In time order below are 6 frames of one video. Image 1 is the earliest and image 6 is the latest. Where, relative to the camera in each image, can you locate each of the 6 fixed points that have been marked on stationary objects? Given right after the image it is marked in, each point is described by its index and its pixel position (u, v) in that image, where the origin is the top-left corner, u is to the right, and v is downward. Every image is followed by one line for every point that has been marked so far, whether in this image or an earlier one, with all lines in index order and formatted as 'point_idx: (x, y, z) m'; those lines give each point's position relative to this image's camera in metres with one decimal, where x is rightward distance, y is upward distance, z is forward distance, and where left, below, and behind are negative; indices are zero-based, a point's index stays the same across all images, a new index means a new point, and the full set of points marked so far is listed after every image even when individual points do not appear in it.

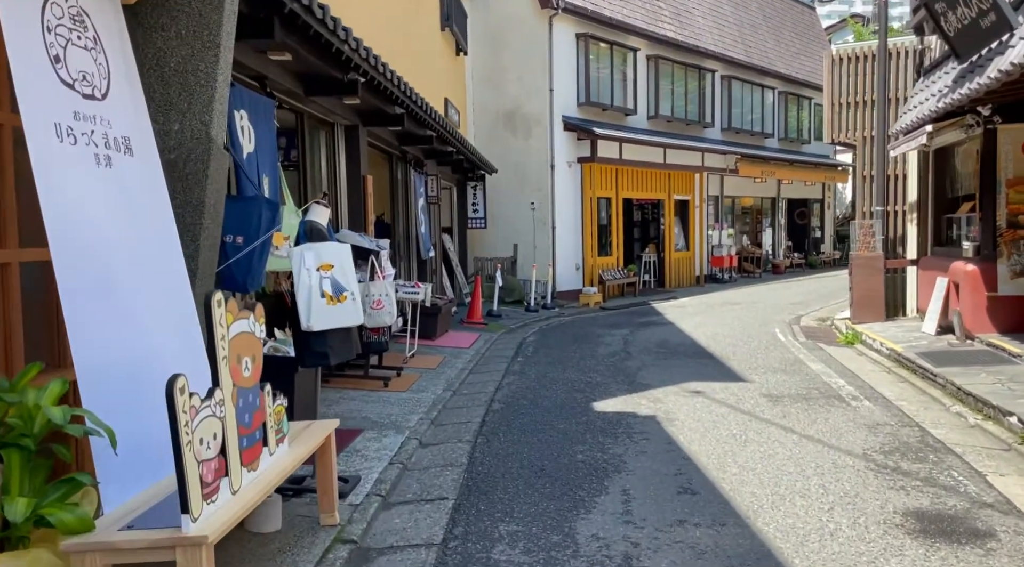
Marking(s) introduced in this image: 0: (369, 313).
0: (-1.3, -0.3, +8.2) m
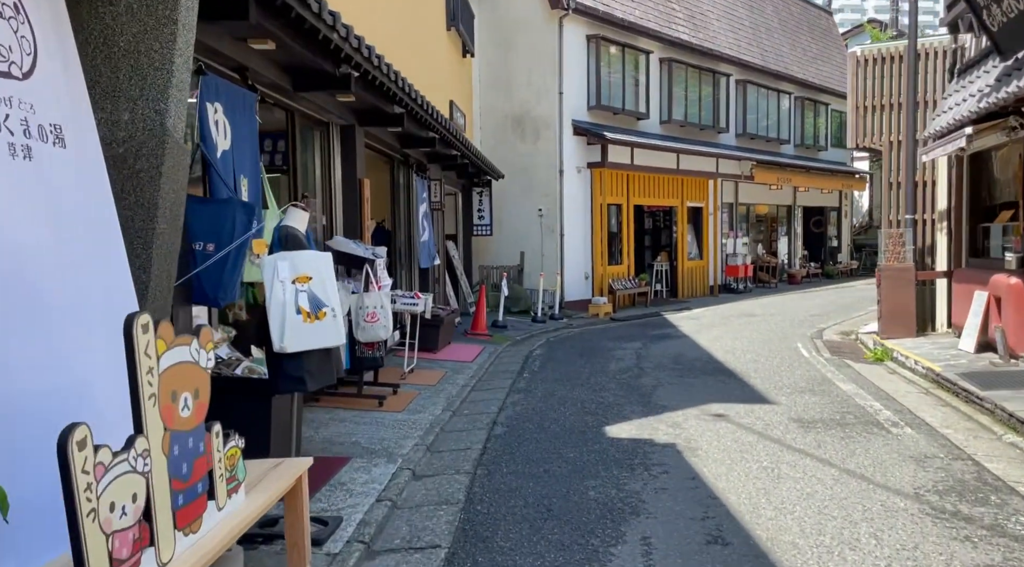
0: (-1.3, -0.4, +7.6) m
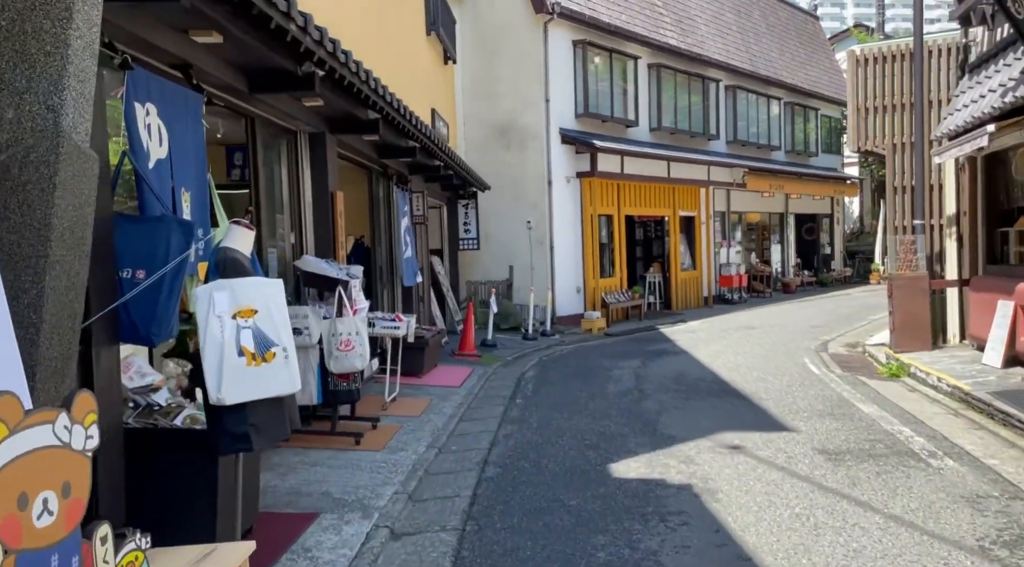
0: (-1.4, -0.6, +6.8) m
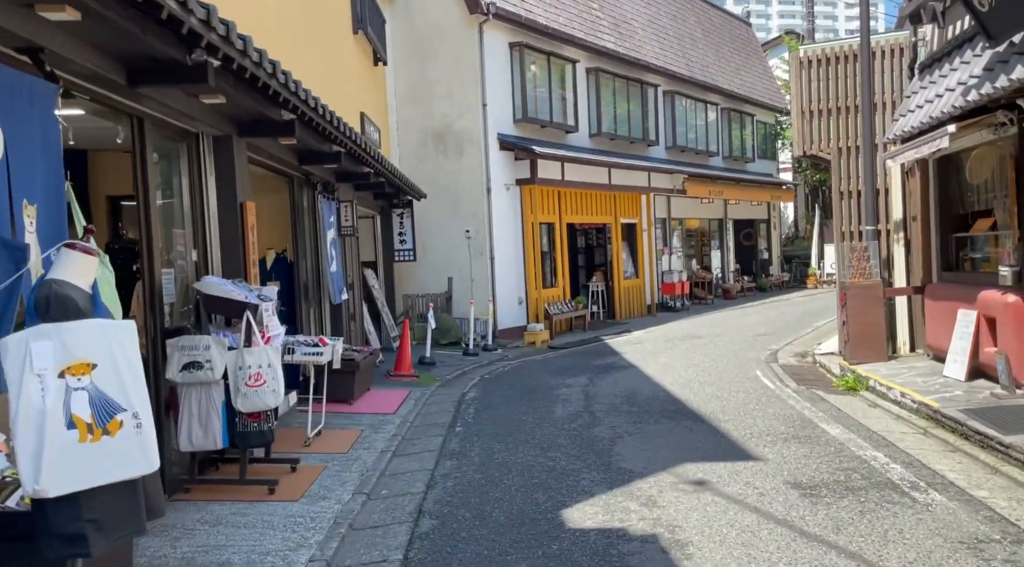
0: (-1.8, -0.7, +5.8) m
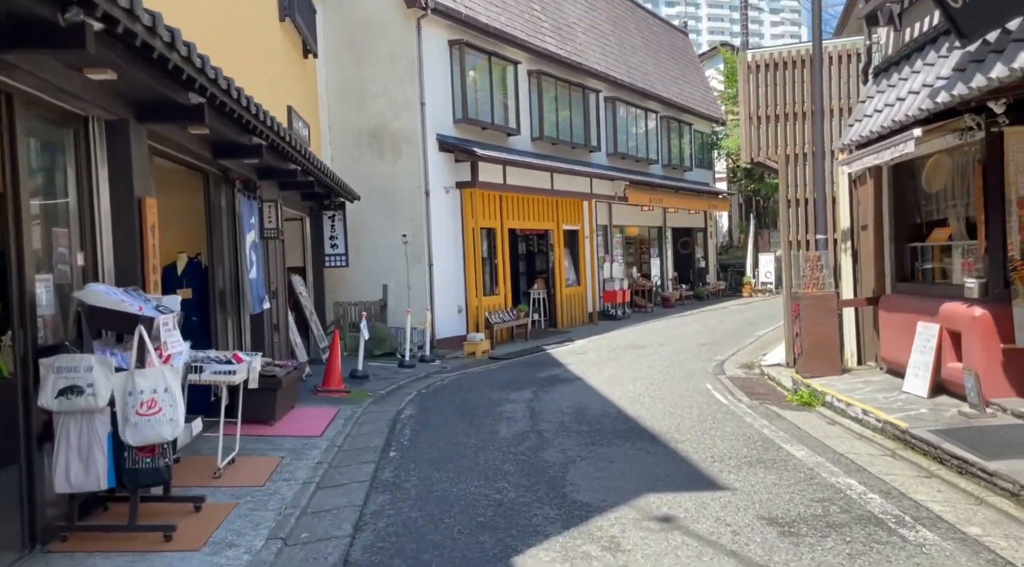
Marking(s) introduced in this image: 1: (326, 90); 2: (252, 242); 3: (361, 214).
0: (-2.1, -0.8, +4.9) m
1: (-3.6, +3.8, +17.4) m
2: (-3.0, +0.5, +10.1) m
3: (-2.9, +1.3, +17.2) m
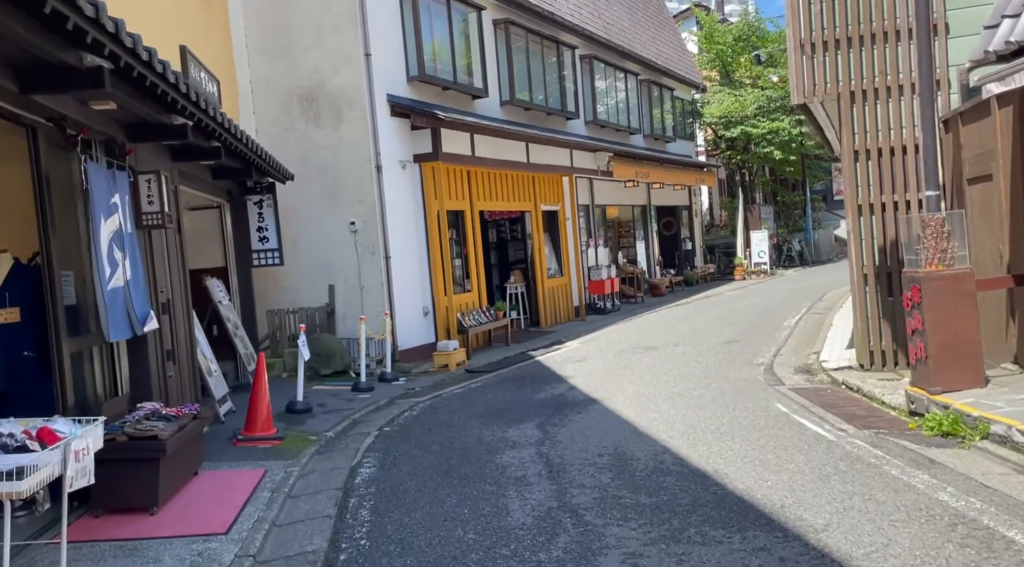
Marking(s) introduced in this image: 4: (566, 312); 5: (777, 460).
0: (-1.8, -0.9, +1.5) m
1: (-4.2, +3.7, +13.8) m
2: (-3.0, +0.4, +6.6) m
3: (-3.3, +1.3, +13.7) m
4: (+1.1, -0.6, +18.9) m
5: (+1.9, -1.3, +6.3) m
